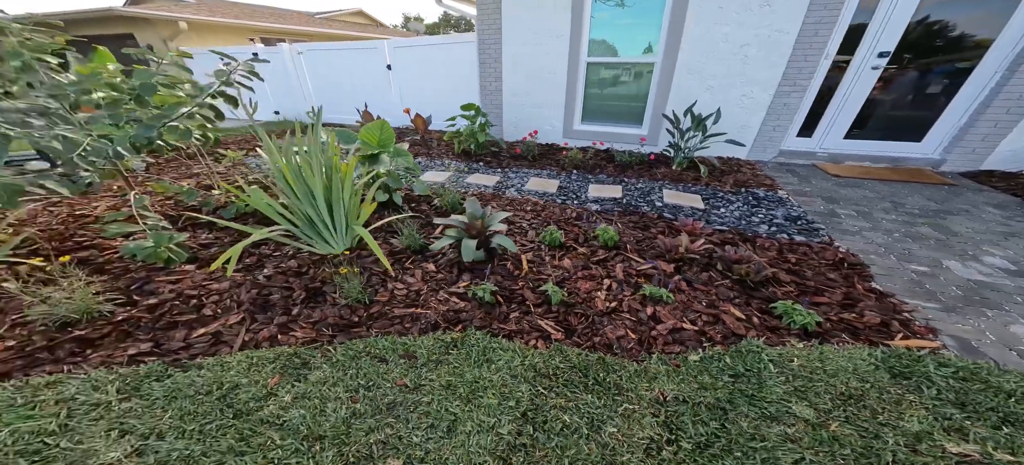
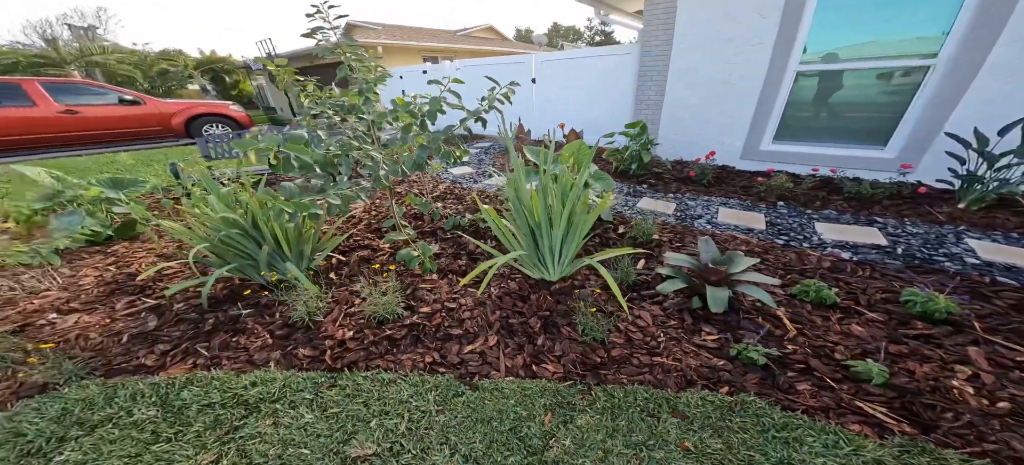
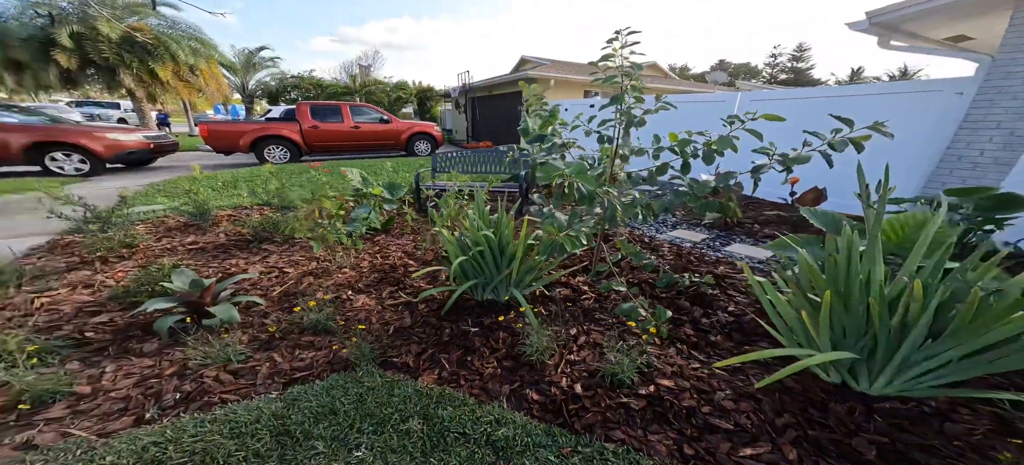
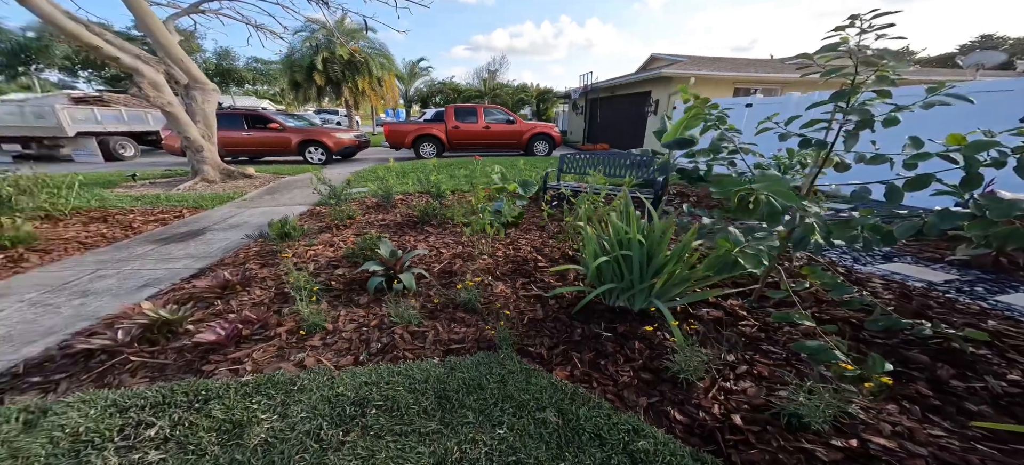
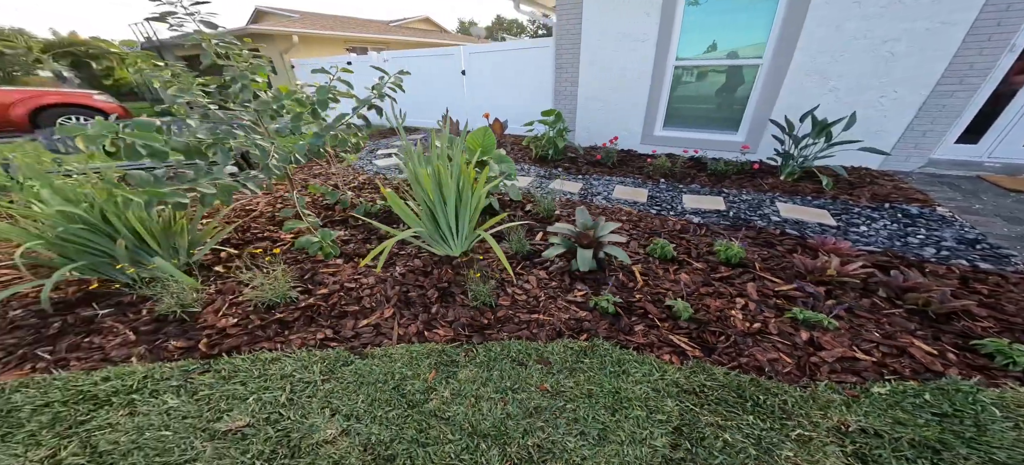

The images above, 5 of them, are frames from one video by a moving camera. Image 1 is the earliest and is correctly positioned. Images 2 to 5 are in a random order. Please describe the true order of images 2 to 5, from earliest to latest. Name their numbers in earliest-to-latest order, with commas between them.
5, 2, 3, 4
